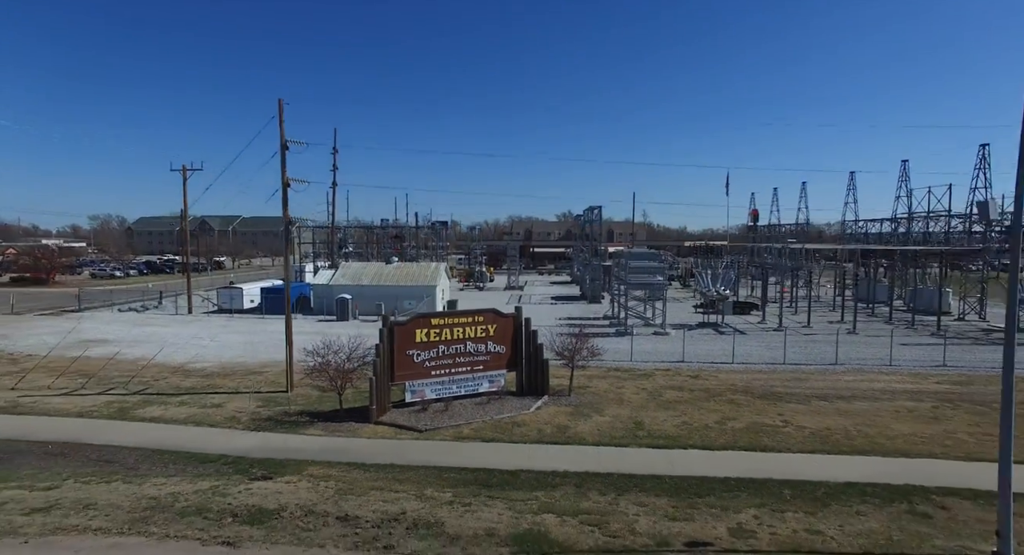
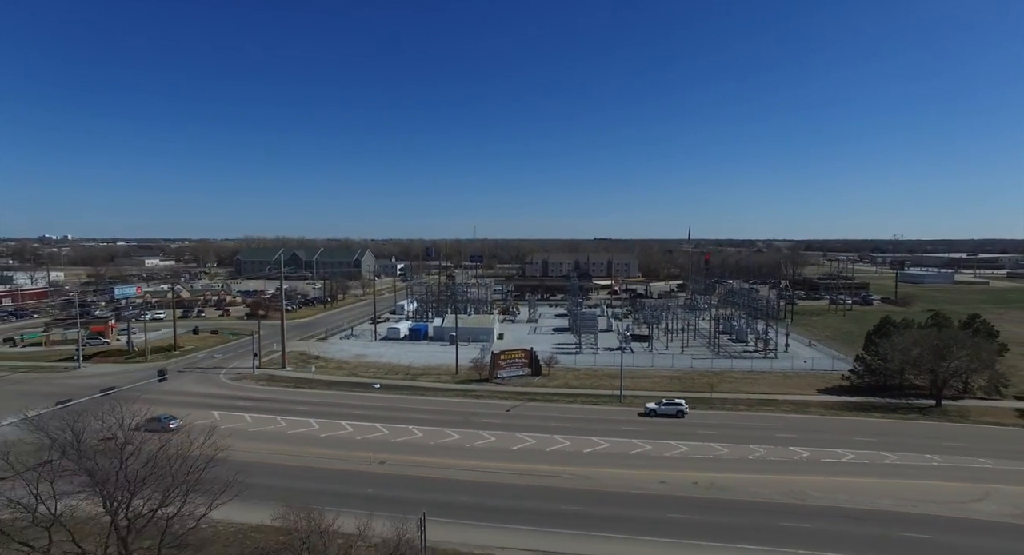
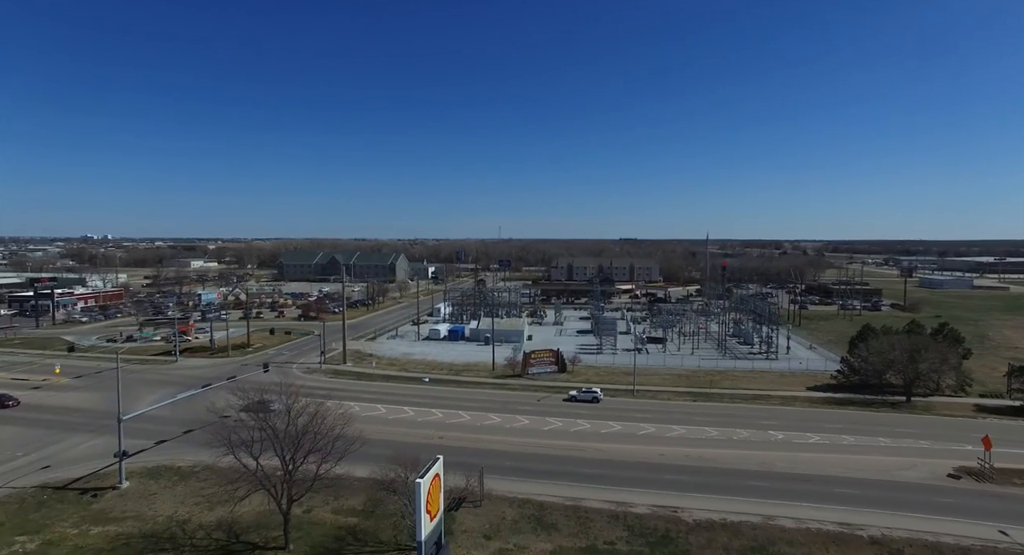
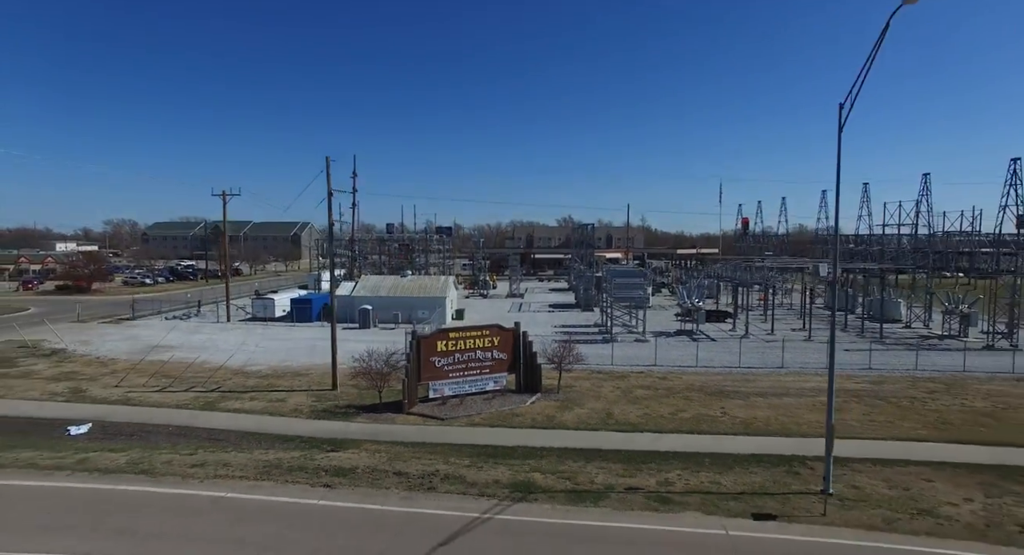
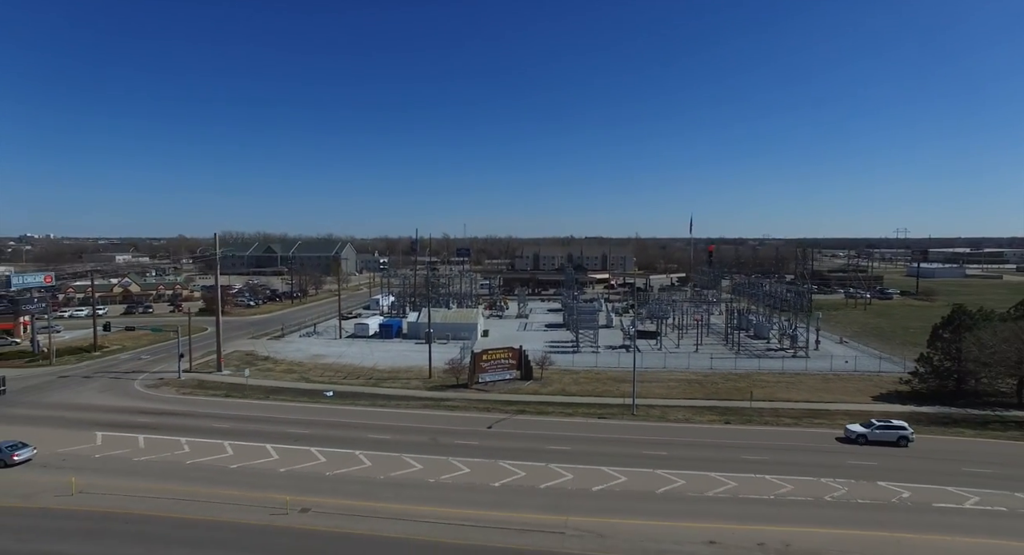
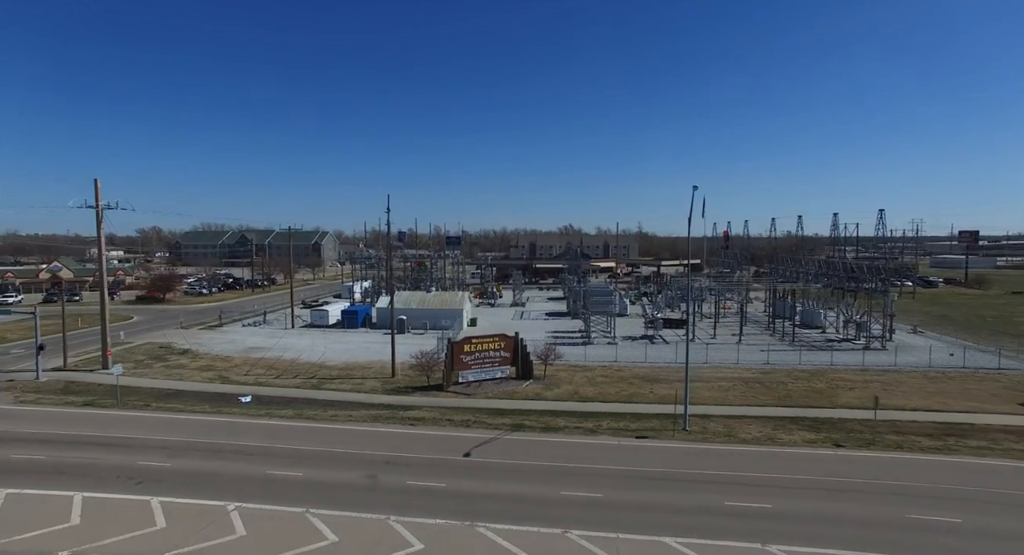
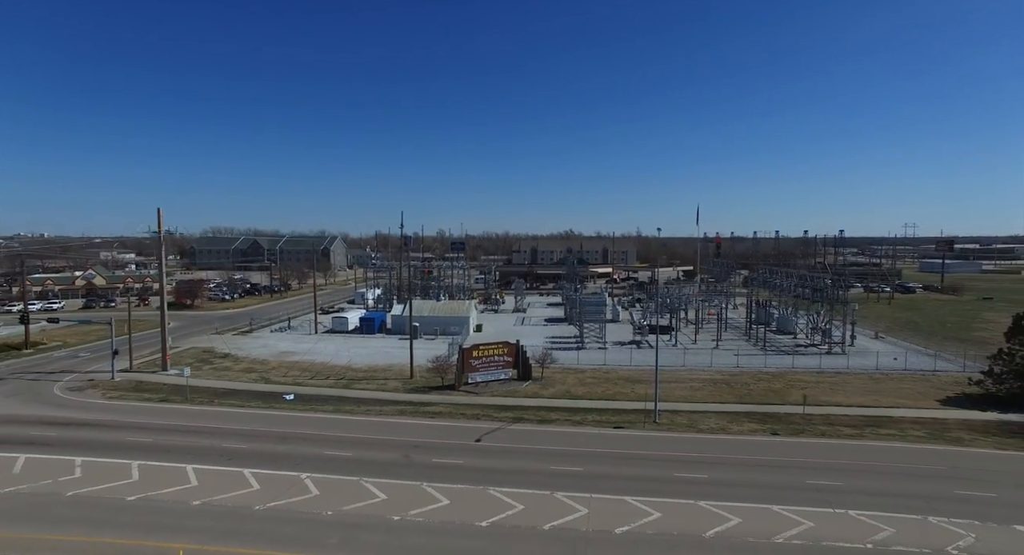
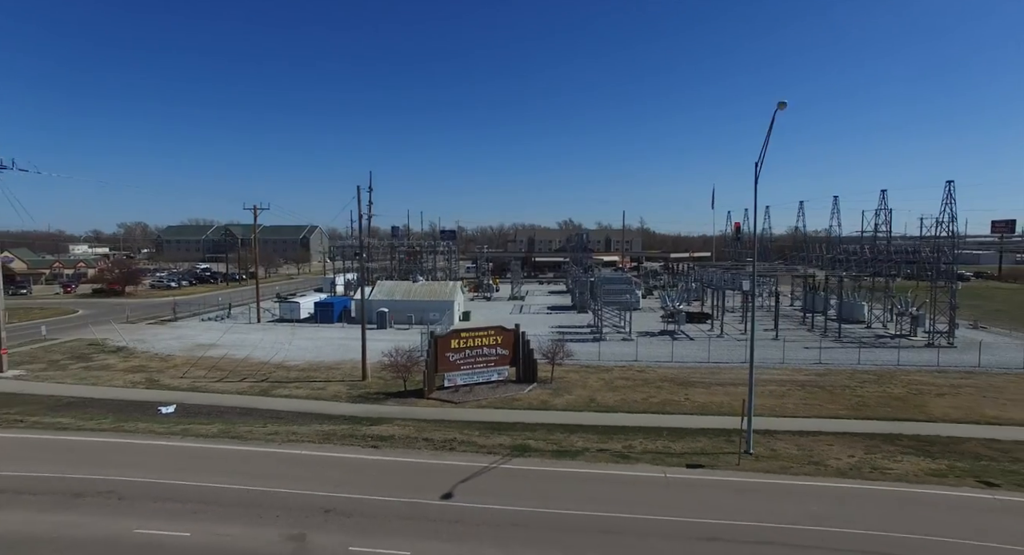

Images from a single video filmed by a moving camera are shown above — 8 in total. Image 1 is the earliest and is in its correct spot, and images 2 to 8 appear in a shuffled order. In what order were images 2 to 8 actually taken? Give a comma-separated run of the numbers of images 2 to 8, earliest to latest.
4, 8, 6, 7, 5, 2, 3
